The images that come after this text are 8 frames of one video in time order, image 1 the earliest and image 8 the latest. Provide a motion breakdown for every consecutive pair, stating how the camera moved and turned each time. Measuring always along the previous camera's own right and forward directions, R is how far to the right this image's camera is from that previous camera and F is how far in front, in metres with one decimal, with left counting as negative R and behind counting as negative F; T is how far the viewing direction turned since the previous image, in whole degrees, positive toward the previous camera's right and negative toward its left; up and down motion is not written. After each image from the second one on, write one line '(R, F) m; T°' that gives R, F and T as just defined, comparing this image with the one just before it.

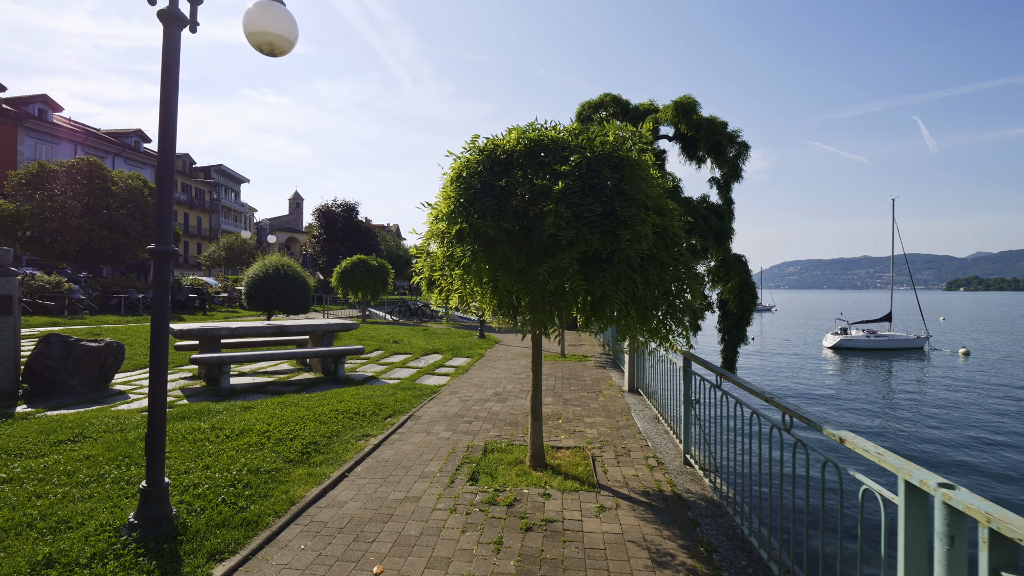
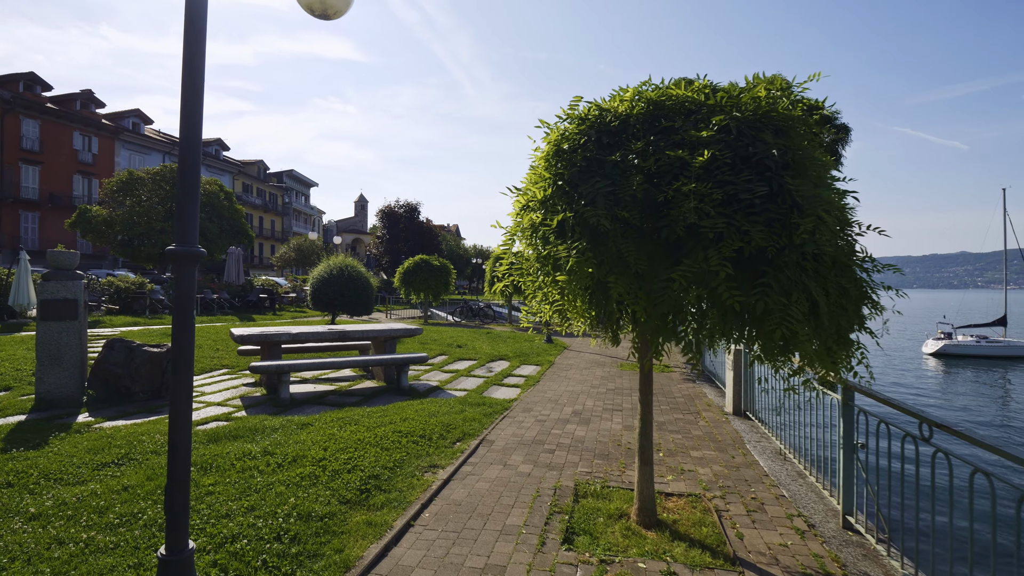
(-0.3, +0.9) m; -7°
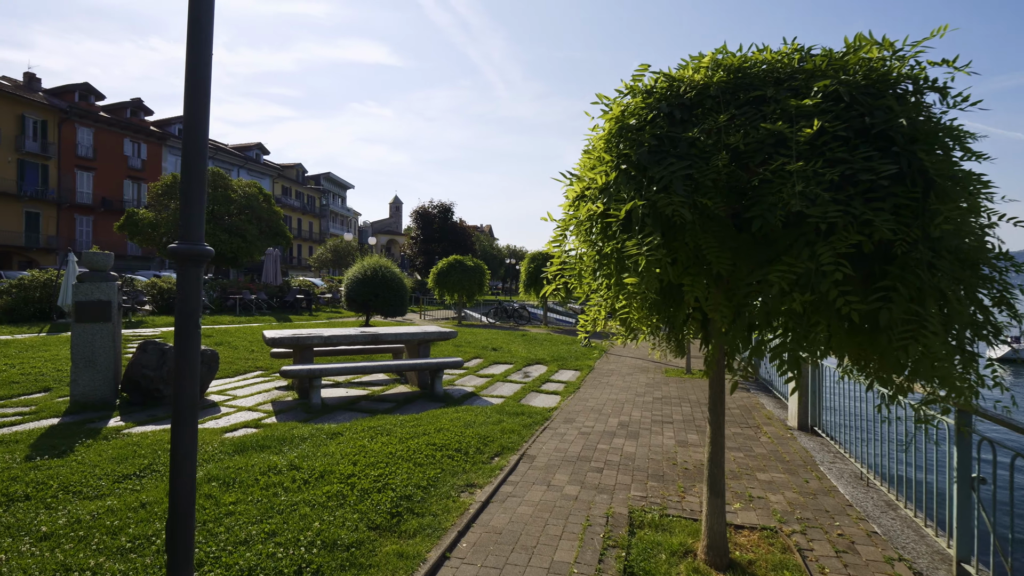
(-0.1, +0.4) m; -4°
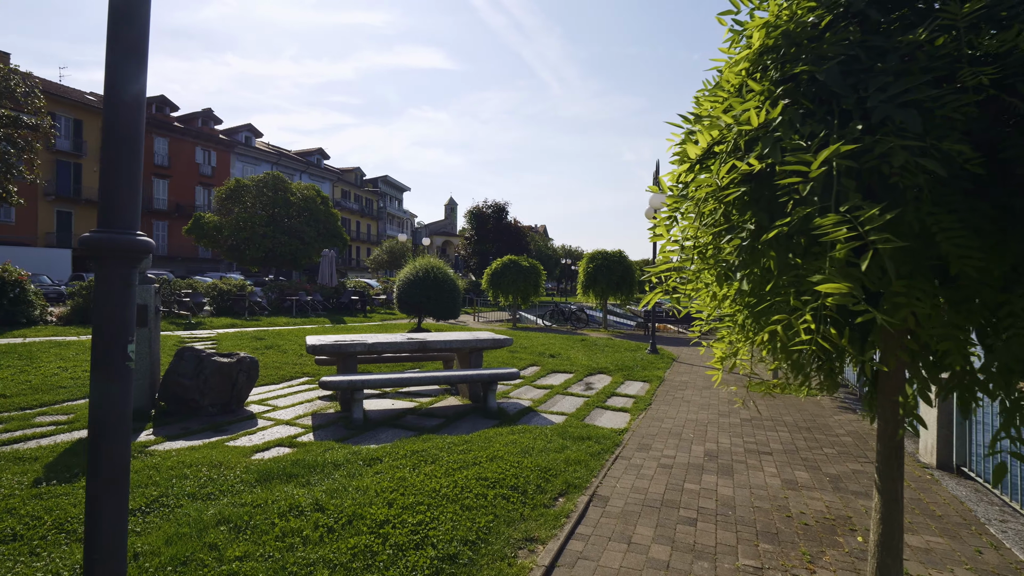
(-0.1, +0.8) m; -6°
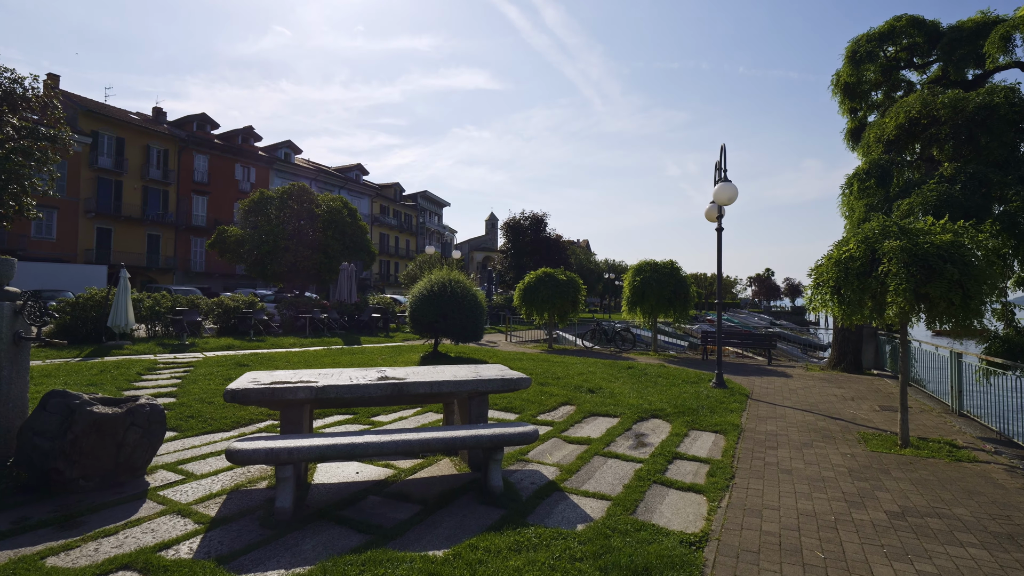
(+0.3, +2.1) m; -5°
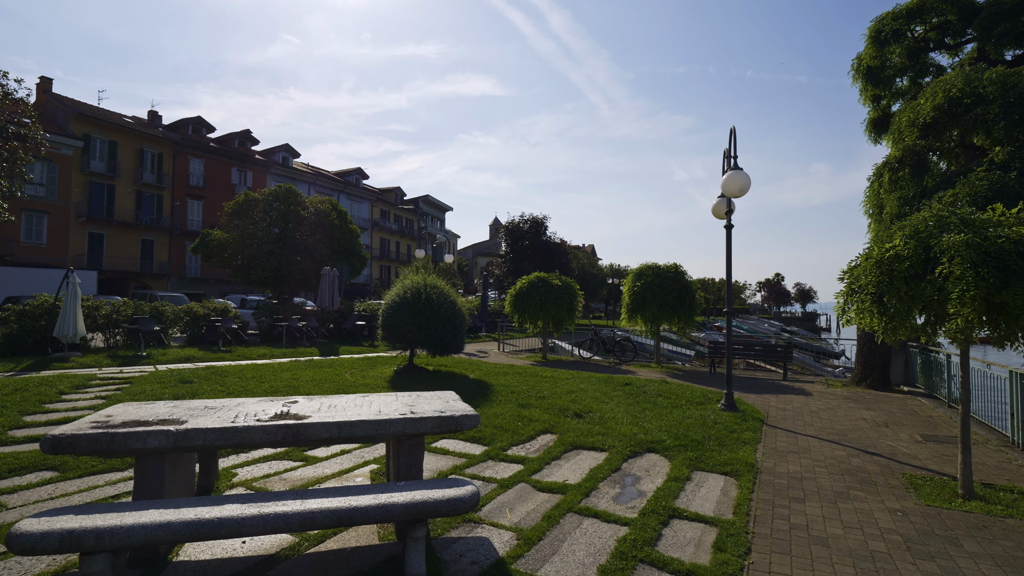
(+0.5, +1.2) m; -1°
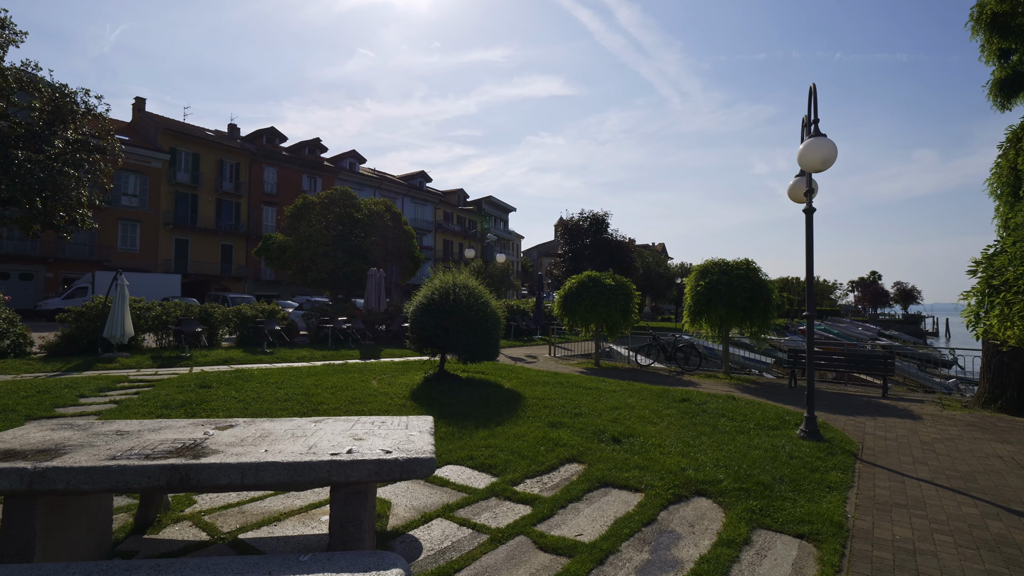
(+0.6, +1.1) m; -8°
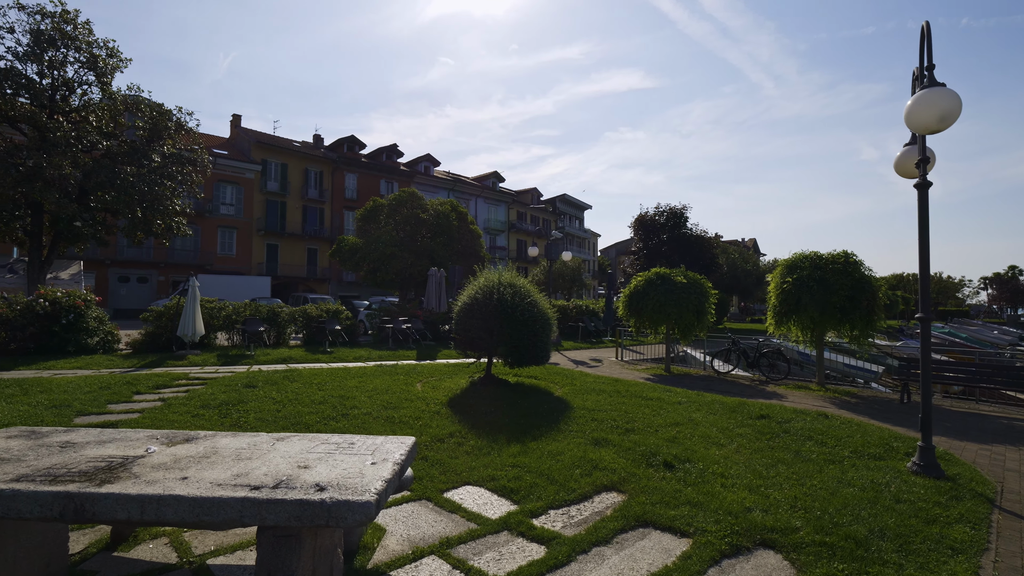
(+0.5, +0.8) m; -9°
